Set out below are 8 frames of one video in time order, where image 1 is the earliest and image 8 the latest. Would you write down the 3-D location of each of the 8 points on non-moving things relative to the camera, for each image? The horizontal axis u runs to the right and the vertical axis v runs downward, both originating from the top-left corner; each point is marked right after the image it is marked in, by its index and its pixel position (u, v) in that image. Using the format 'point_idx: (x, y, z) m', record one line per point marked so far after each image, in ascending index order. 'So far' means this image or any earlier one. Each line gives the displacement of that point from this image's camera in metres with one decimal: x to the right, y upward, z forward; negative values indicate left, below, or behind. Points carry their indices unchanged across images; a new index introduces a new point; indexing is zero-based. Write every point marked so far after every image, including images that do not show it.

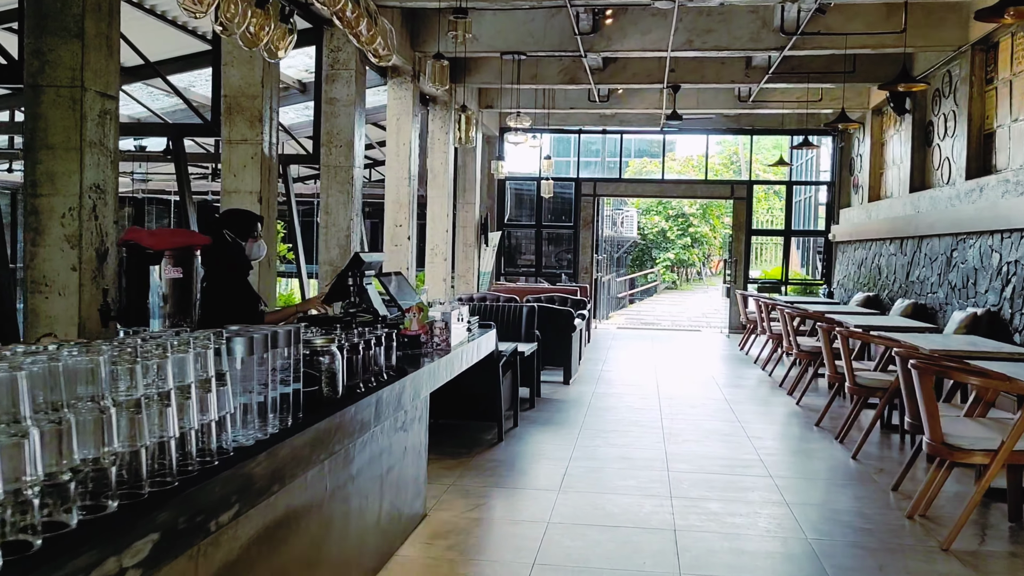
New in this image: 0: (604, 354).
0: (+1.2, -0.9, +11.3) m
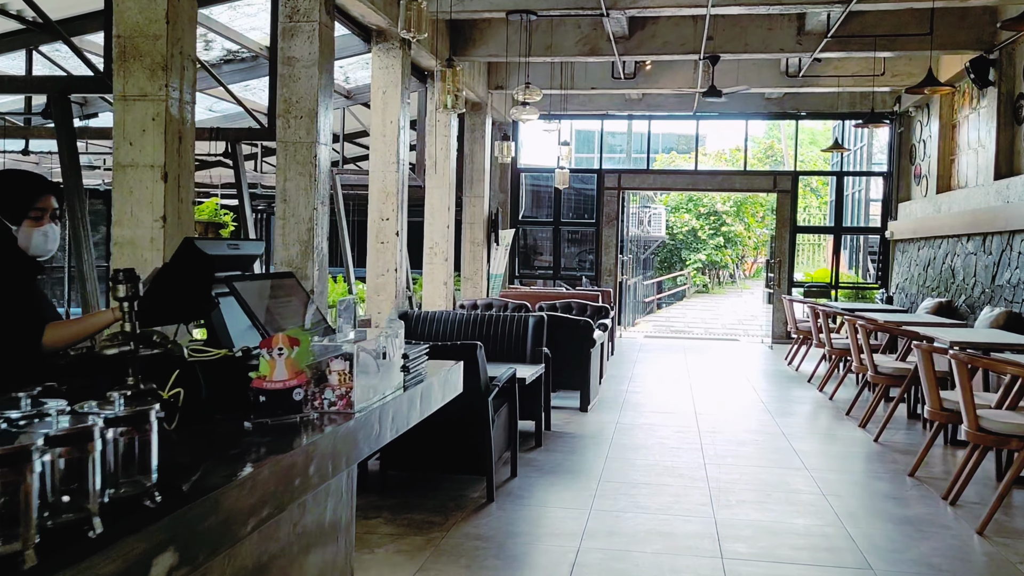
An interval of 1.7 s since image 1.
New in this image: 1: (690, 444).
0: (+1.3, -0.9, +9.7) m
1: (+1.2, -1.1, +6.0) m
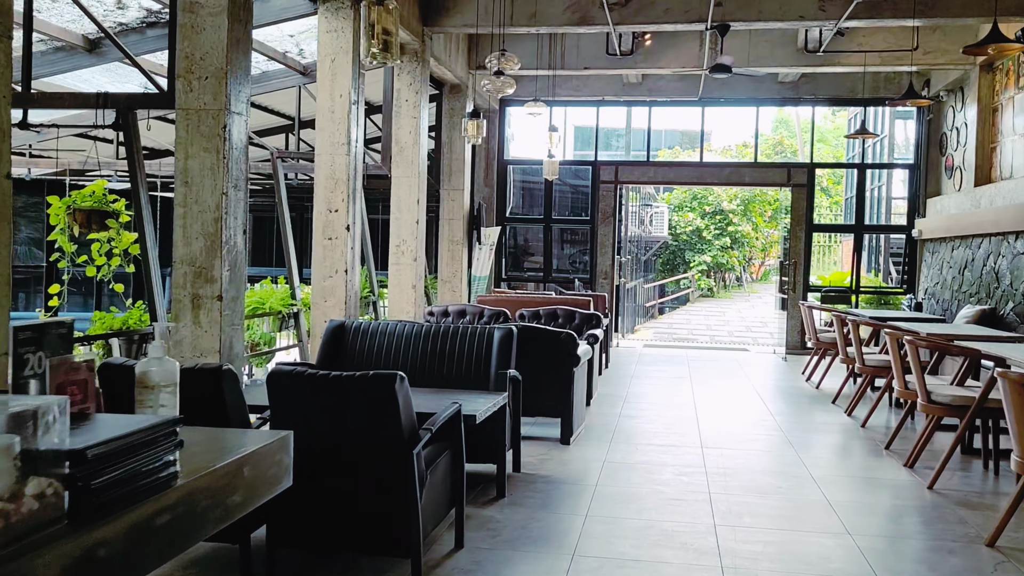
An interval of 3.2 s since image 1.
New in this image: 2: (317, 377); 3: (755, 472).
0: (+1.1, -1.0, +8.4) m
1: (+1.0, -1.1, +4.7) m
2: (-0.7, -0.3, +3.1) m
3: (+1.4, -1.1, +5.2) m
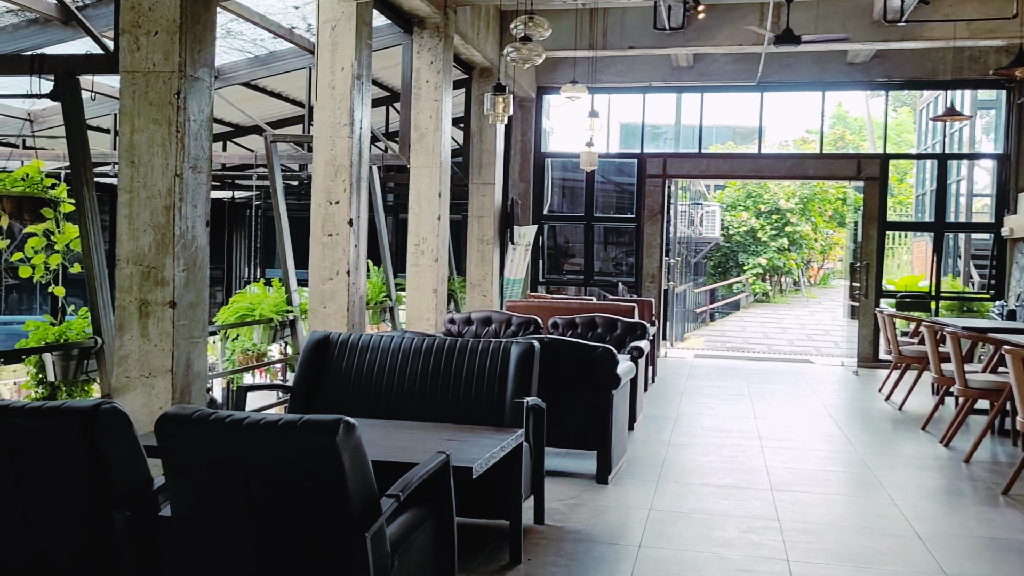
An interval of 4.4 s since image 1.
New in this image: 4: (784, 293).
0: (+1.3, -1.0, +7.3) m
1: (+1.0, -1.1, +3.6) m
2: (-0.7, -0.3, +2.2) m
3: (+1.5, -1.1, +4.1) m
4: (+5.8, -0.1, +19.0) m
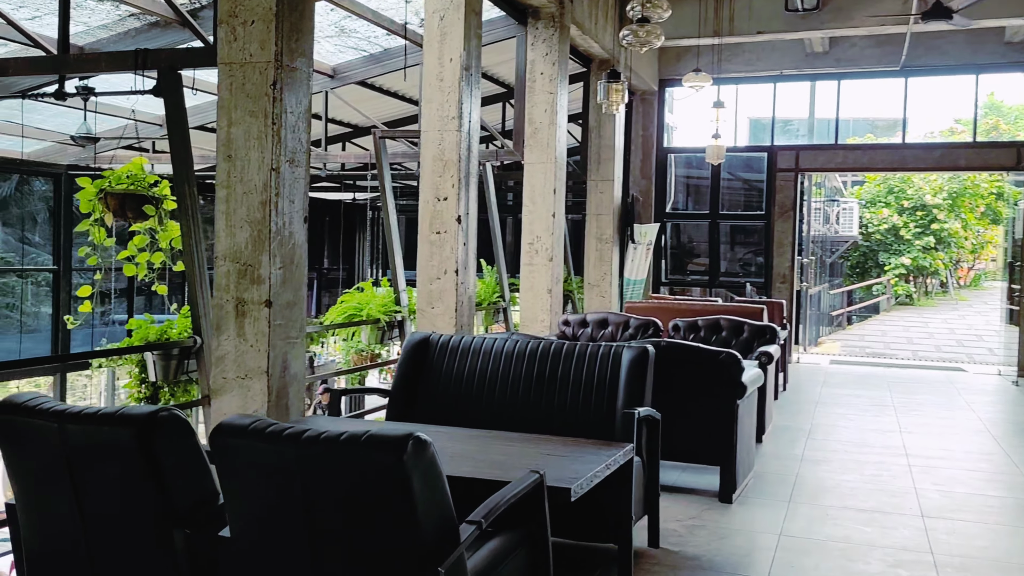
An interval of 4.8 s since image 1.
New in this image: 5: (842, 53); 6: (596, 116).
0: (+2.2, -1.0, +6.7) m
1: (+1.4, -1.1, +3.1) m
2: (-0.5, -0.3, +1.9) m
3: (+2.0, -1.1, +3.5) m
4: (+8.3, -0.2, +17.7) m
5: (+3.9, +2.8, +10.5) m
6: (+0.9, +1.9, +9.6) m
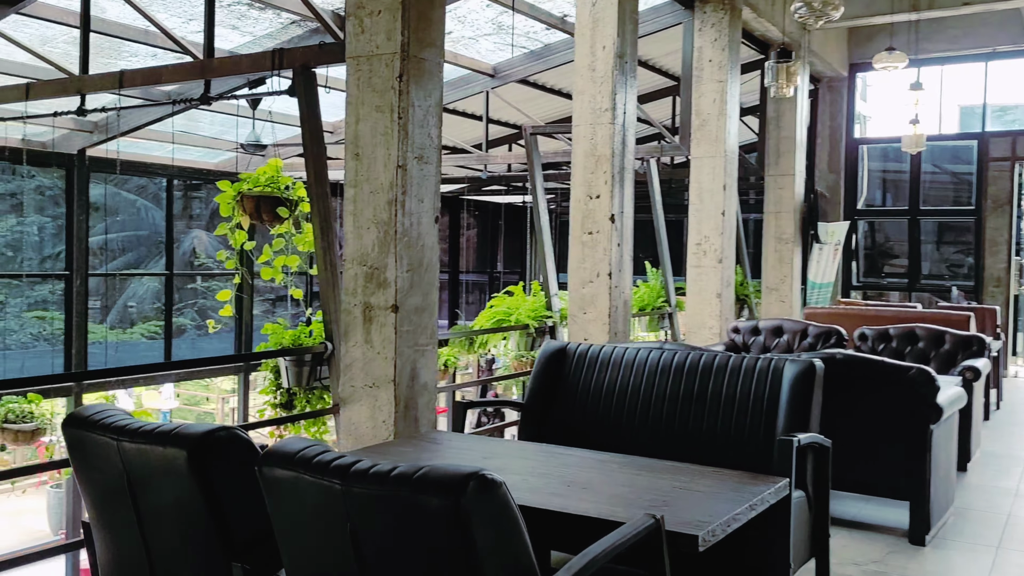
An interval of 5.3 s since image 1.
0: (+3.3, -1.0, +5.8) m
1: (+1.8, -1.1, +2.4) m
2: (-0.3, -0.3, +1.6) m
3: (+2.4, -1.1, +2.7) m
4: (+11.5, -0.2, +15.2) m
5: (+5.8, +2.7, +9.1) m
6: (+2.6, +1.8, +8.9) m
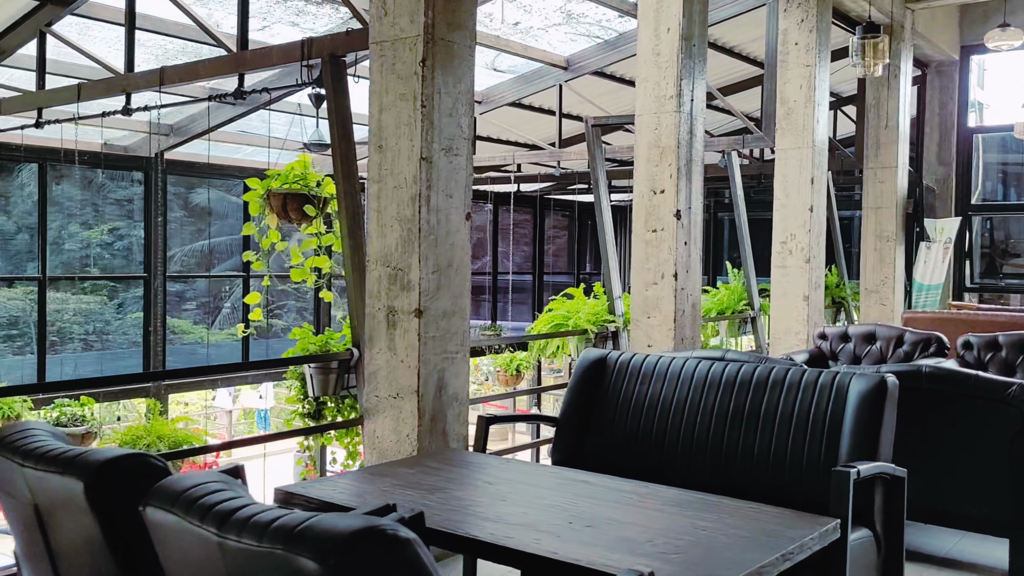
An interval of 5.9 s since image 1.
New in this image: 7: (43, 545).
0: (+3.7, -1.0, +5.0) m
1: (+1.8, -1.1, +1.9) m
2: (-0.4, -0.3, +1.3) m
3: (+2.4, -1.1, +2.1) m
4: (+12.9, -0.3, +13.5) m
5: (+6.5, +2.7, +8.1) m
6: (+3.4, +1.8, +8.2) m
7: (-0.9, -0.5, +1.7) m
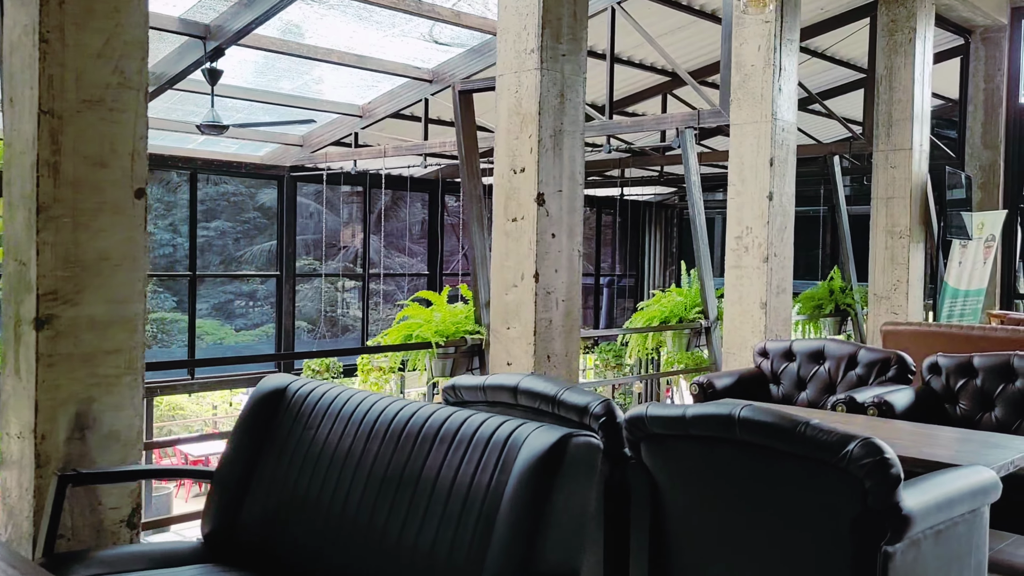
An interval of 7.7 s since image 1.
0: (+2.9, -1.1, +3.7) m
1: (+0.6, -1.1, +0.7) m
2: (-1.6, -0.3, +0.5) m
3: (+1.3, -1.1, +0.9) m
4: (+13.0, -0.4, +11.1) m
5: (+6.0, +2.6, +6.4) m
6: (+2.9, +1.8, +6.9) m
7: (-2.1, -0.5, +0.9) m
